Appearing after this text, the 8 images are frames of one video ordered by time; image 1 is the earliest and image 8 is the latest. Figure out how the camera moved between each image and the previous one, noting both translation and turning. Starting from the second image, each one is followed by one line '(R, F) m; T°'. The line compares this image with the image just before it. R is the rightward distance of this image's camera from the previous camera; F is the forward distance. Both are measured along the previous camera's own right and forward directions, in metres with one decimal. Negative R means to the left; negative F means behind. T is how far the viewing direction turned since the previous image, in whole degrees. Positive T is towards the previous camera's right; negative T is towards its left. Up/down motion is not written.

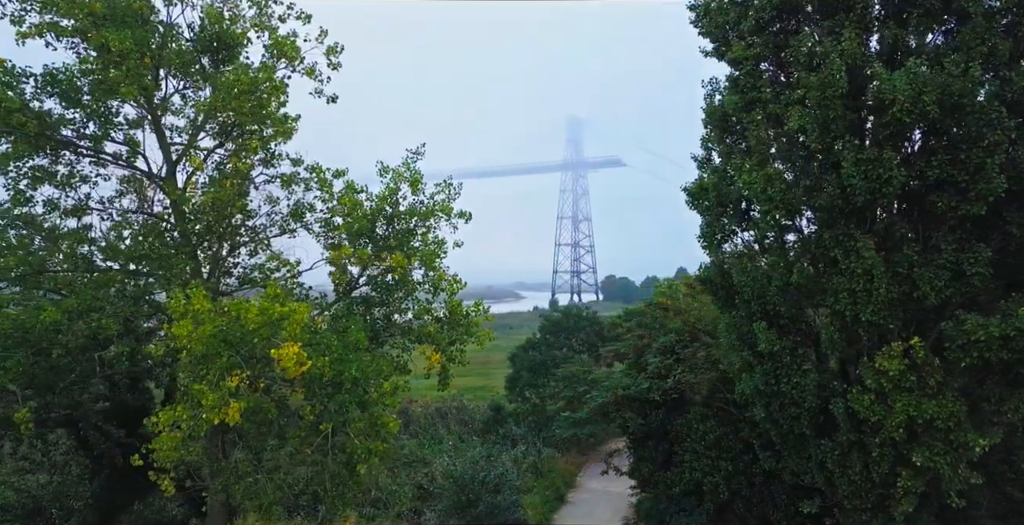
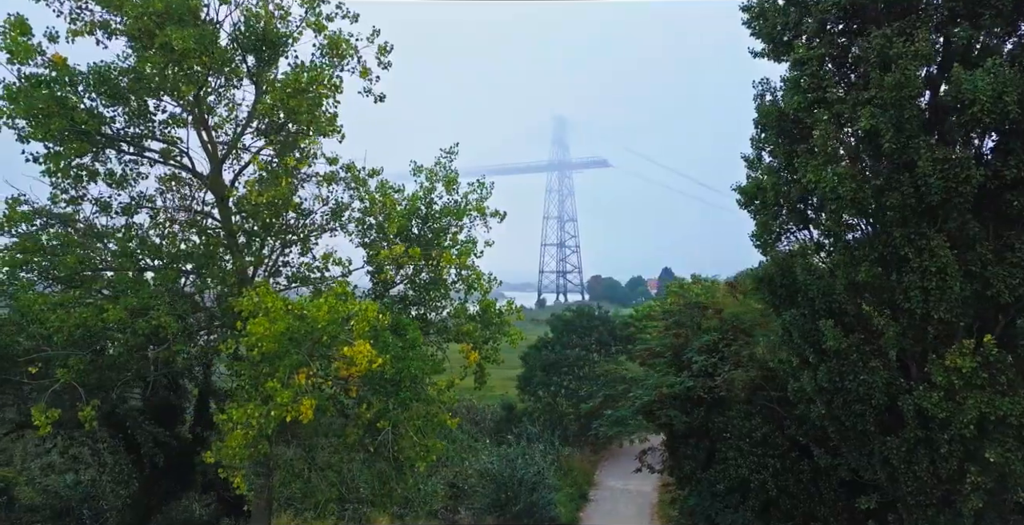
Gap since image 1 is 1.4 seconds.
(-0.7, 0.0) m; +1°
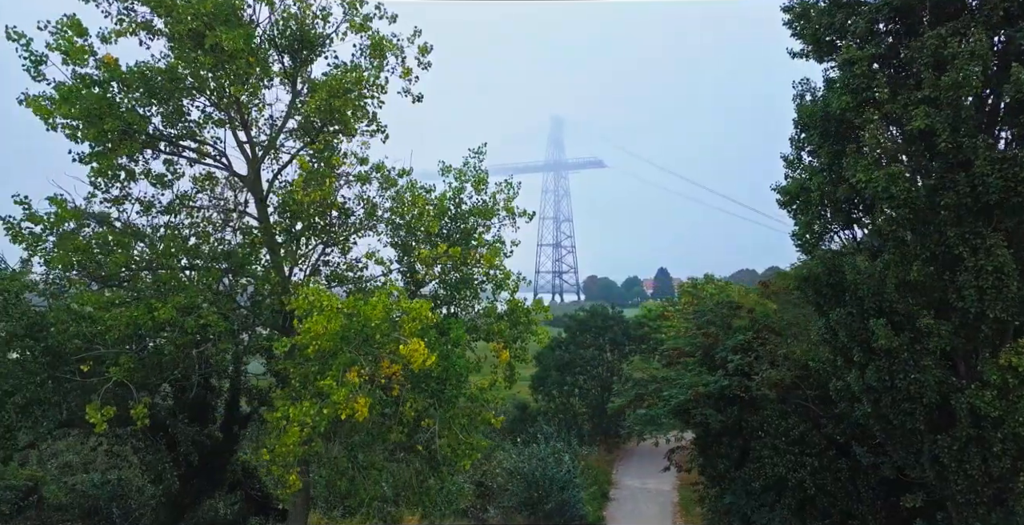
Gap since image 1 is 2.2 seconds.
(-0.5, 0.0) m; 0°
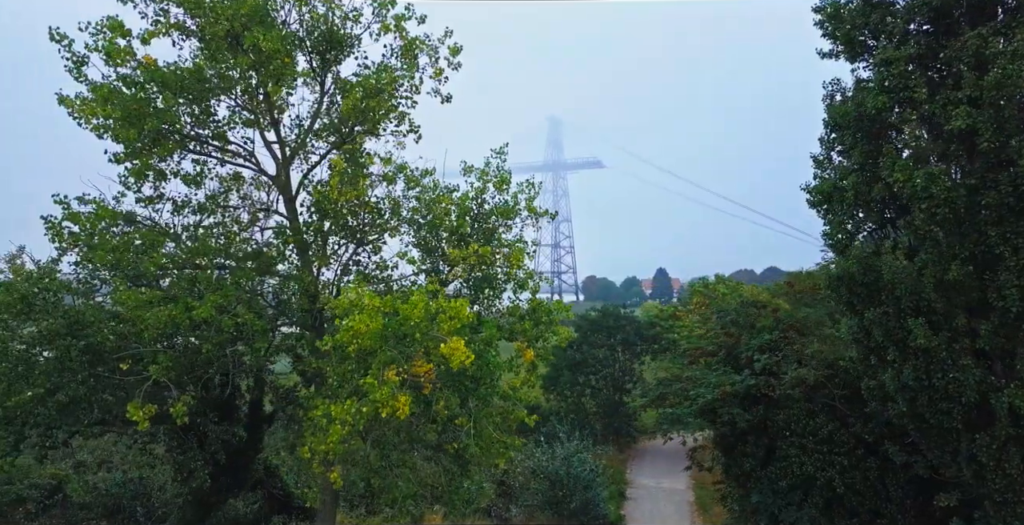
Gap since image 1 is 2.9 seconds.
(-0.4, 0.0) m; 0°
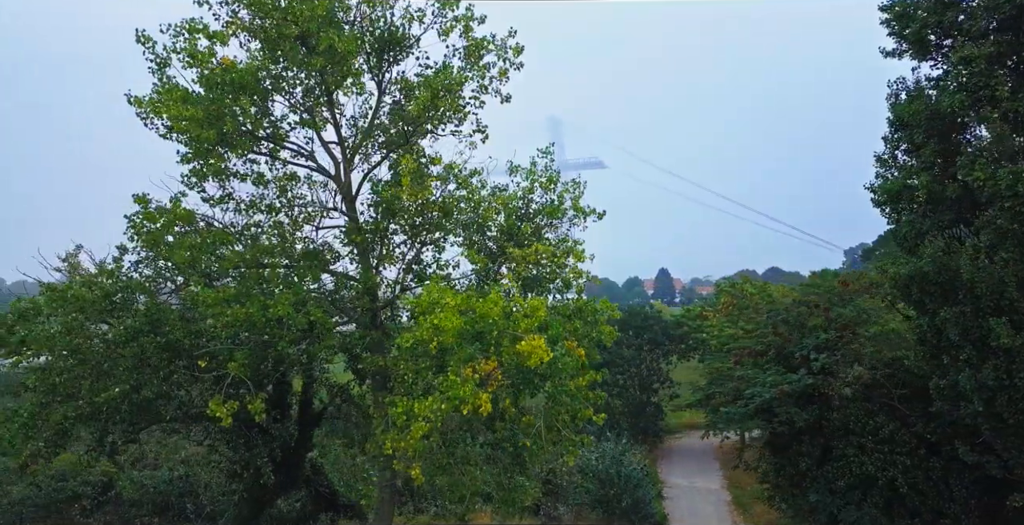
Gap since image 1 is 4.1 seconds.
(-0.7, 0.0) m; -1°
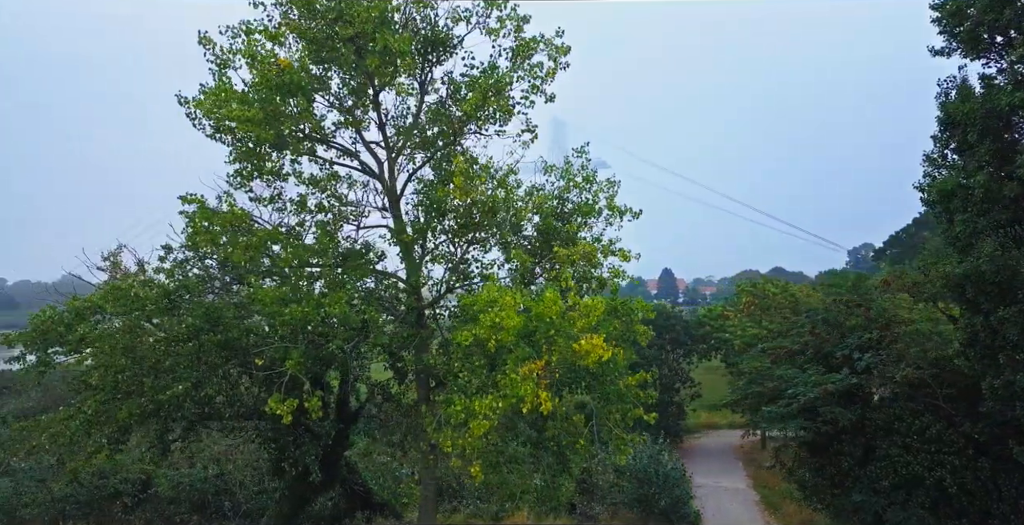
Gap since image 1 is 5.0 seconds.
(-0.5, 0.0) m; -1°
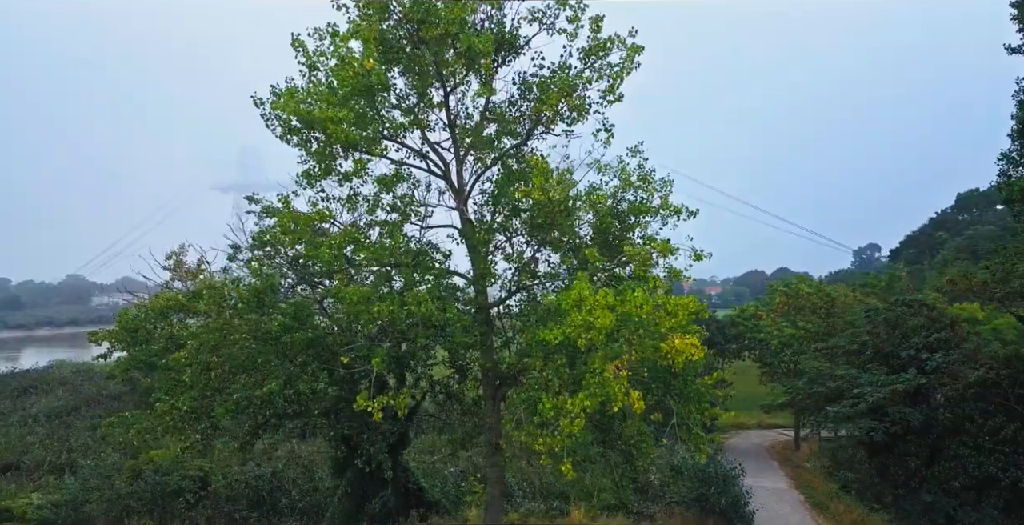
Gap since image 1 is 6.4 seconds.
(-0.8, 0.0) m; -1°
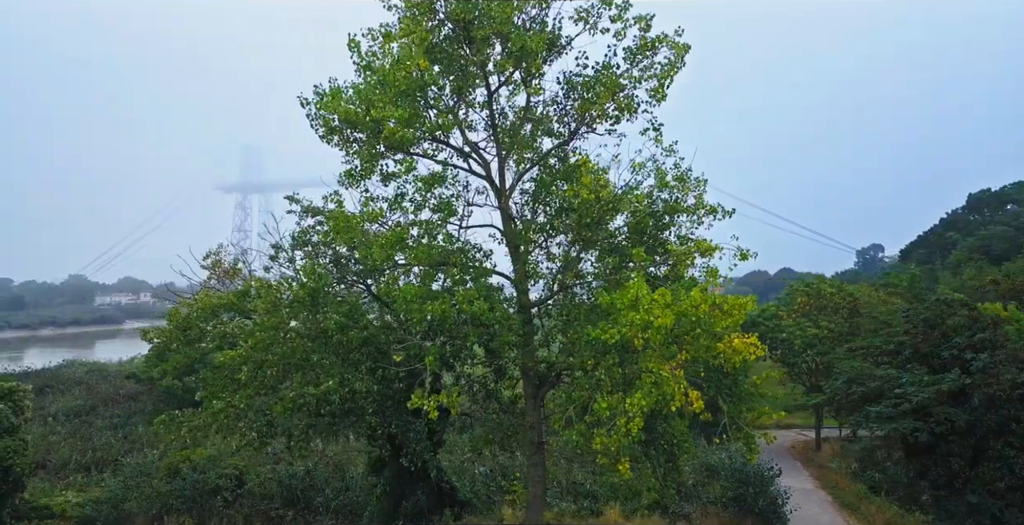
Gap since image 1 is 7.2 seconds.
(-0.5, 0.0) m; -1°
